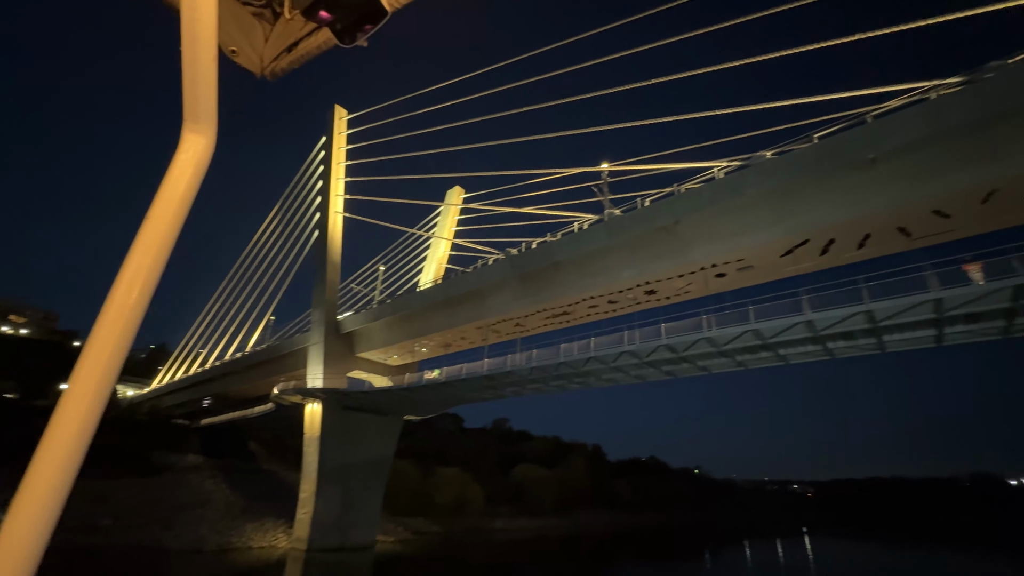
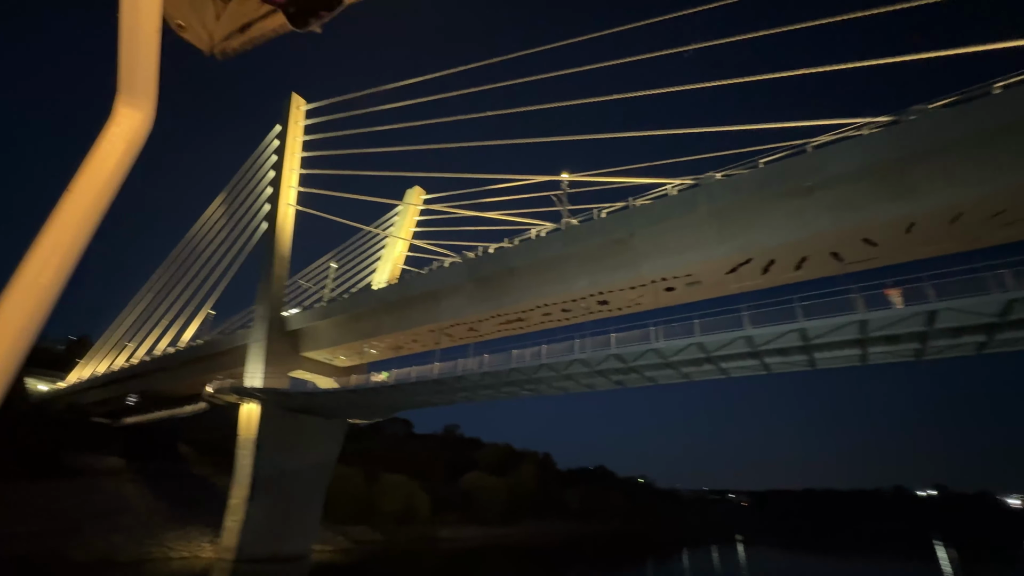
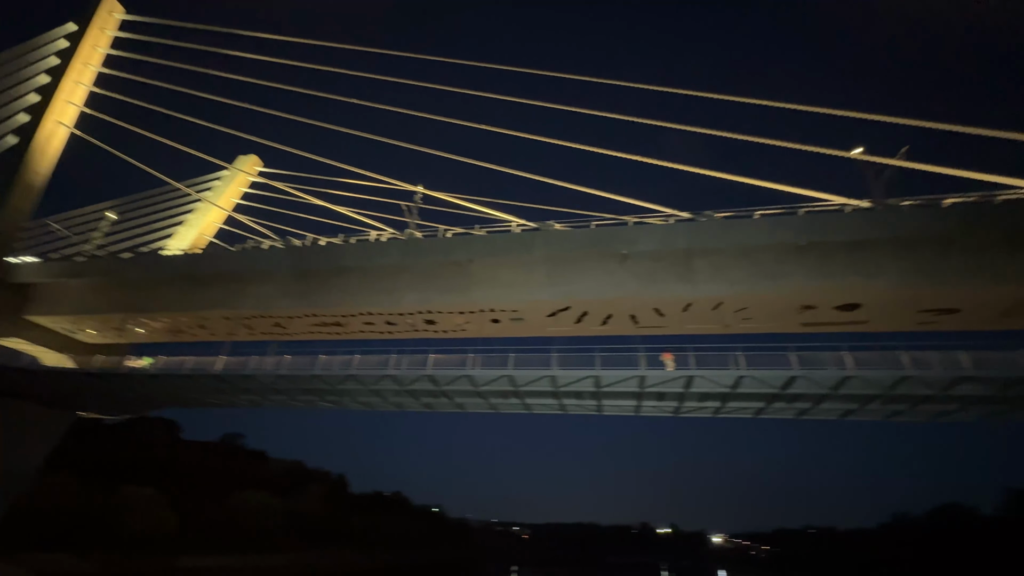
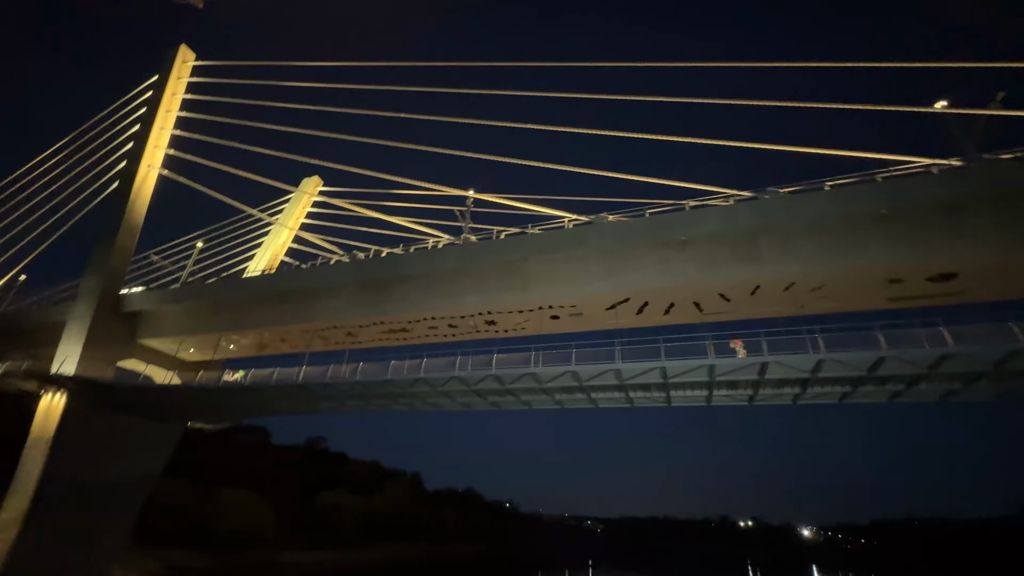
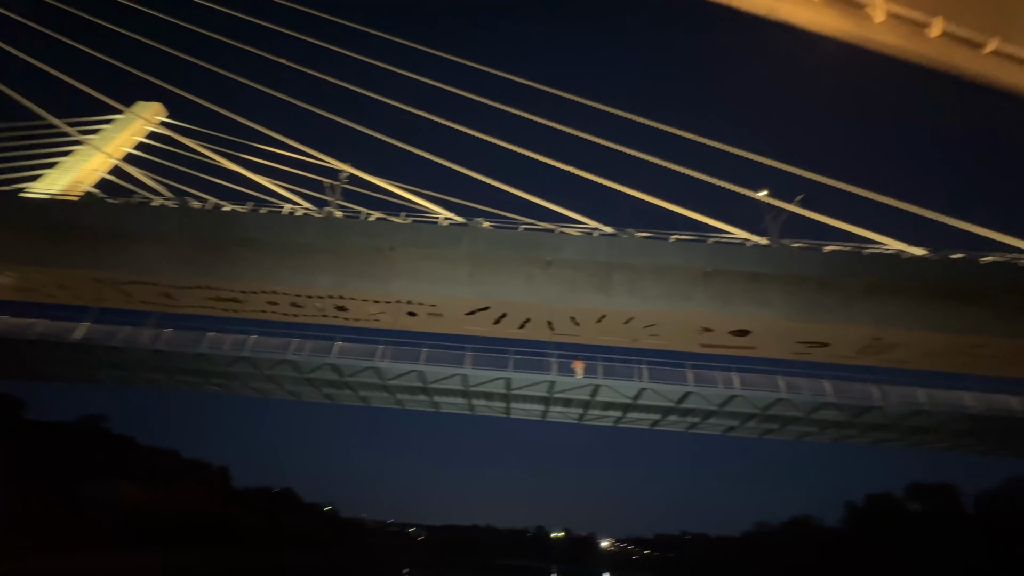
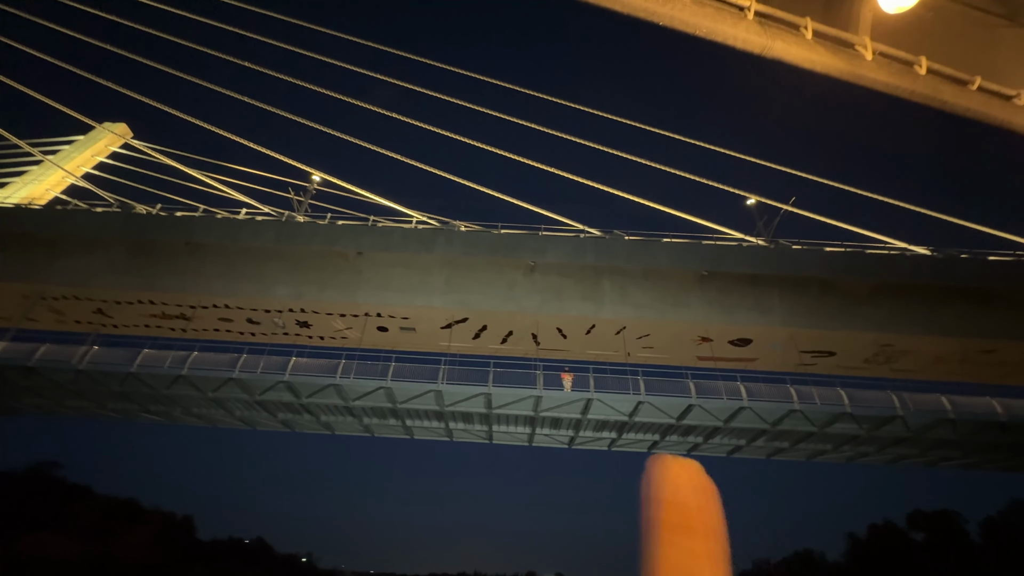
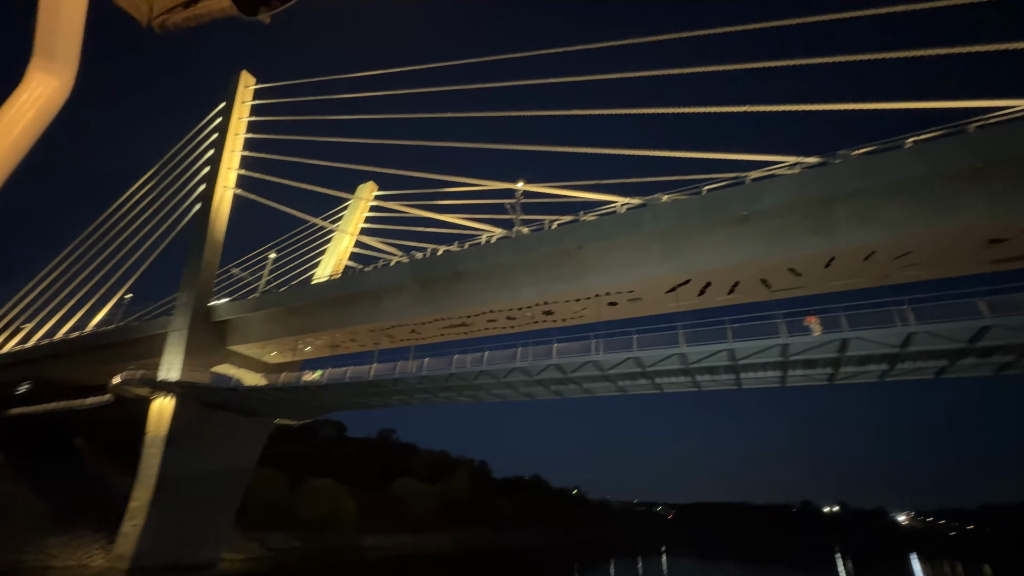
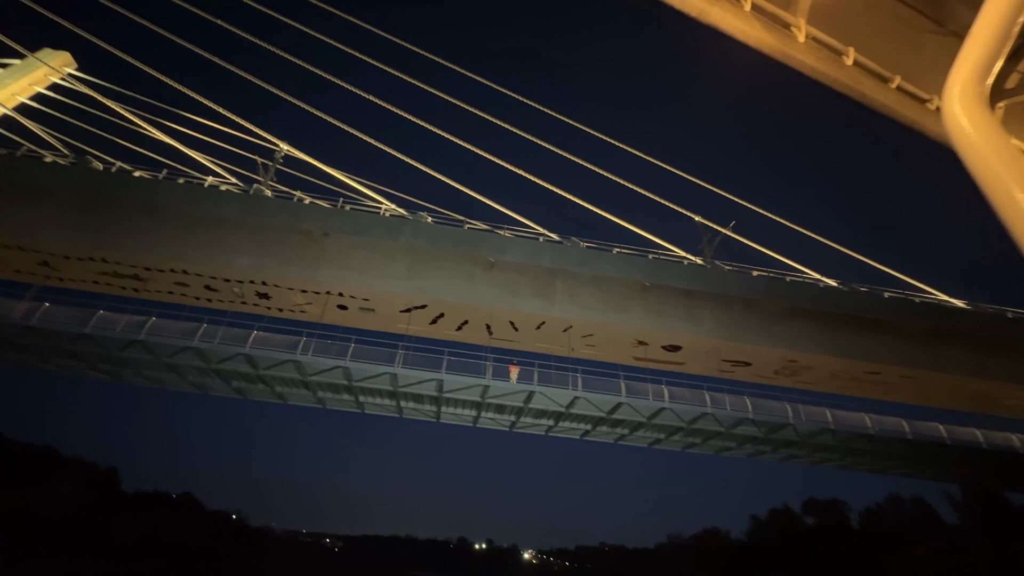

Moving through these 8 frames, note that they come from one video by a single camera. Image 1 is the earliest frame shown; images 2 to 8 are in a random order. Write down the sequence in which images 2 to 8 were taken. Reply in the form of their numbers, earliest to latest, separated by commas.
2, 7, 4, 3, 5, 8, 6
